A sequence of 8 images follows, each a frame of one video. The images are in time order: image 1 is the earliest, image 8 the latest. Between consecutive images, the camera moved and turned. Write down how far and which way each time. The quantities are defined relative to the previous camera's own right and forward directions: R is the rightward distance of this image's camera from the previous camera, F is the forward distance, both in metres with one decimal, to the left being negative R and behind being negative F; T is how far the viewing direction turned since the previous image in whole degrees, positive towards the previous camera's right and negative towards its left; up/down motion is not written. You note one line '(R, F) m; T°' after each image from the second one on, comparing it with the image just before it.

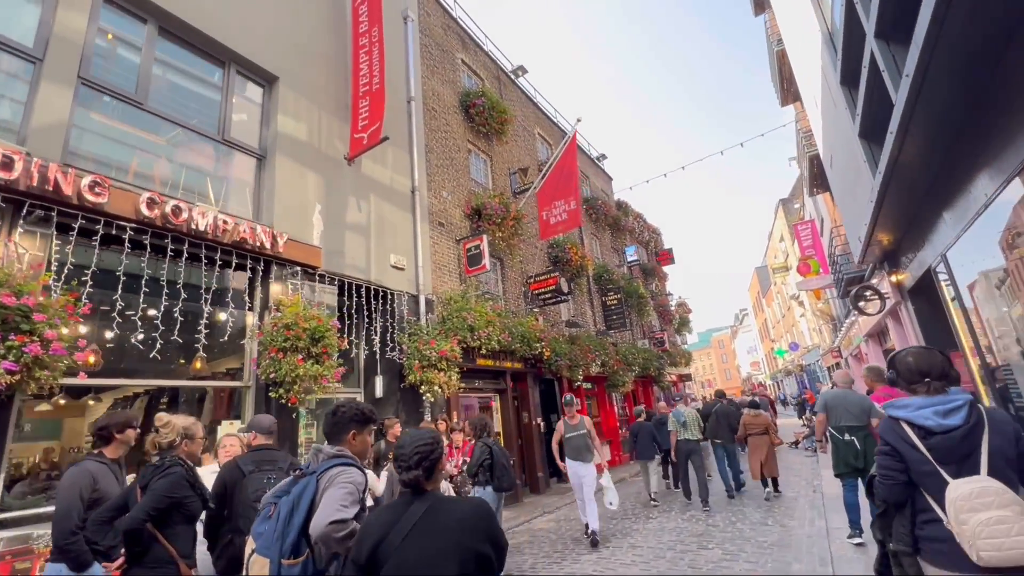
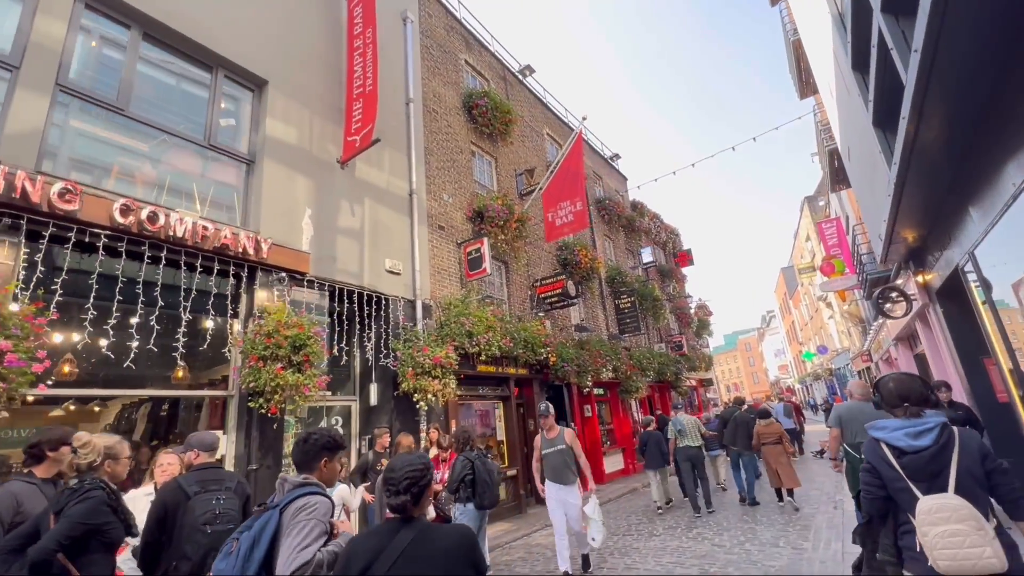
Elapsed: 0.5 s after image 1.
(+0.4, +0.3) m; -3°
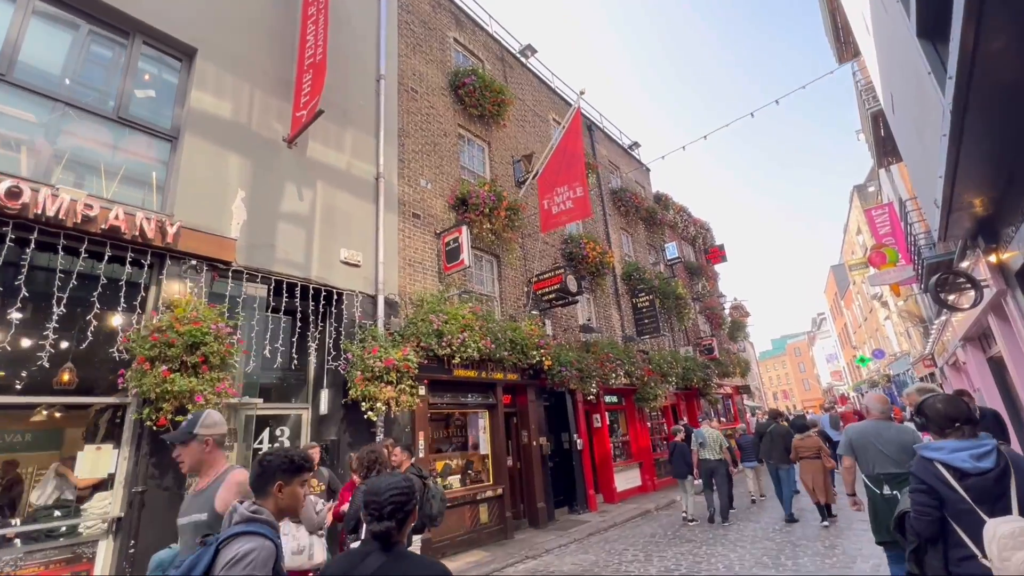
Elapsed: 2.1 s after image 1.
(+1.0, +1.2) m; -5°
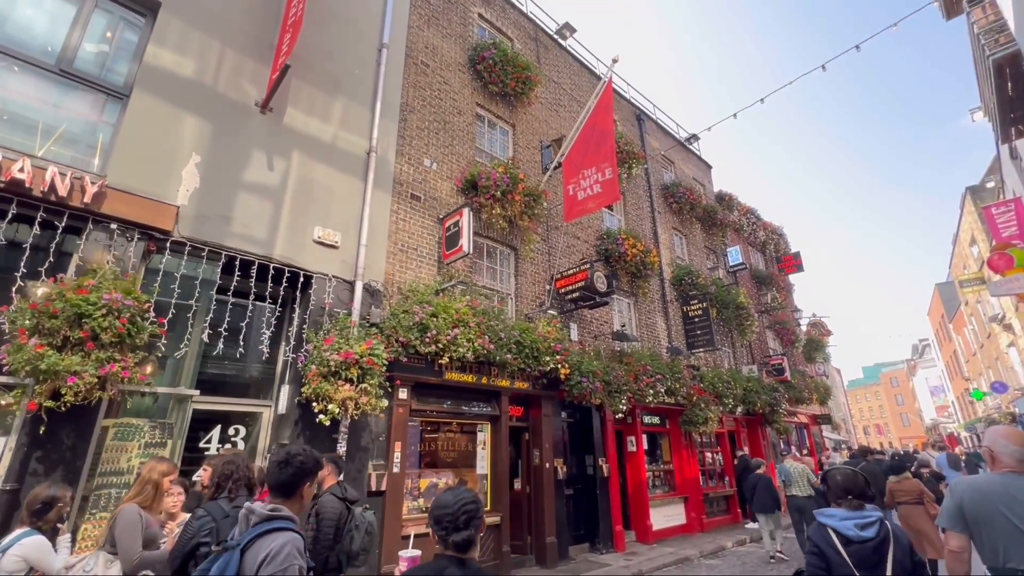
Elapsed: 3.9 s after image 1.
(+0.9, +1.3) m; -8°
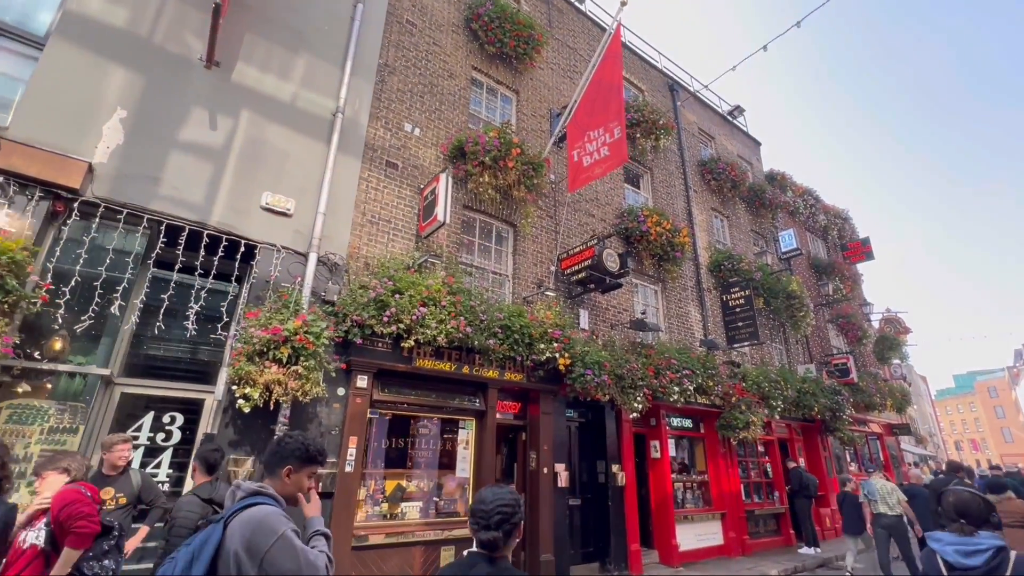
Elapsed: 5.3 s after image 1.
(+1.0, +1.1) m; -6°
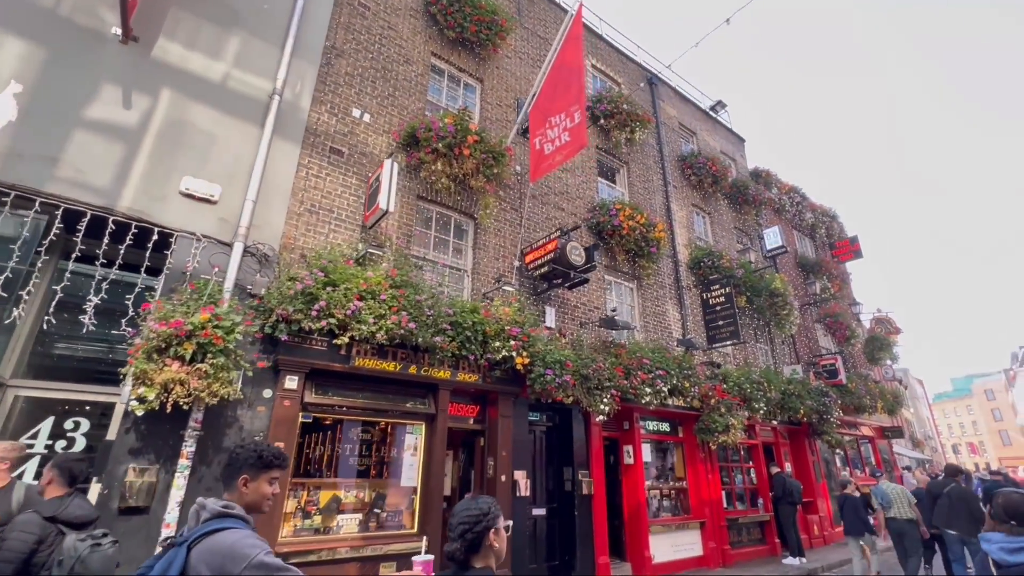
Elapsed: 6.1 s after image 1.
(+0.6, +0.5) m; 0°
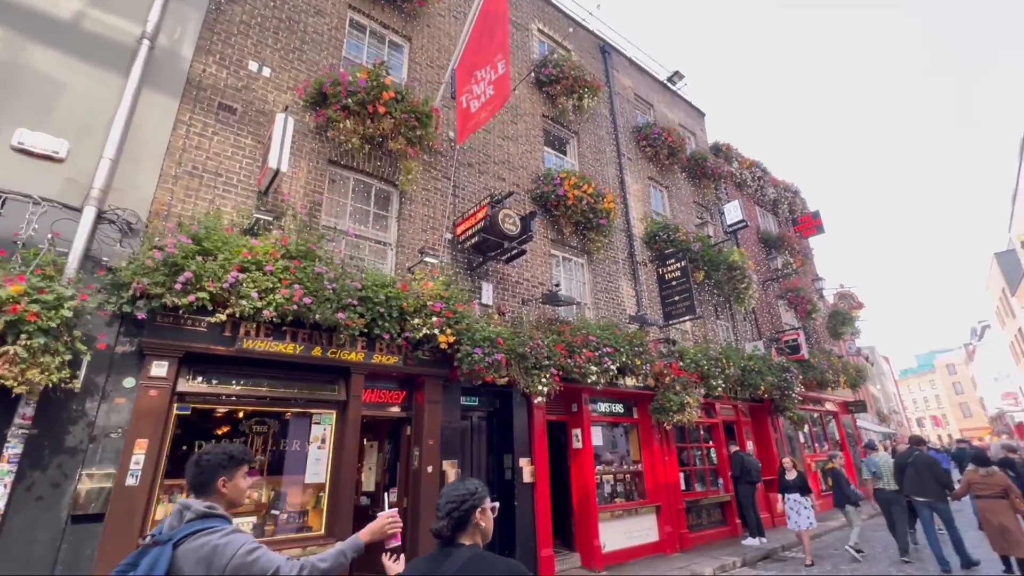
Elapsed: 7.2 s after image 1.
(+0.8, +0.6) m; +2°
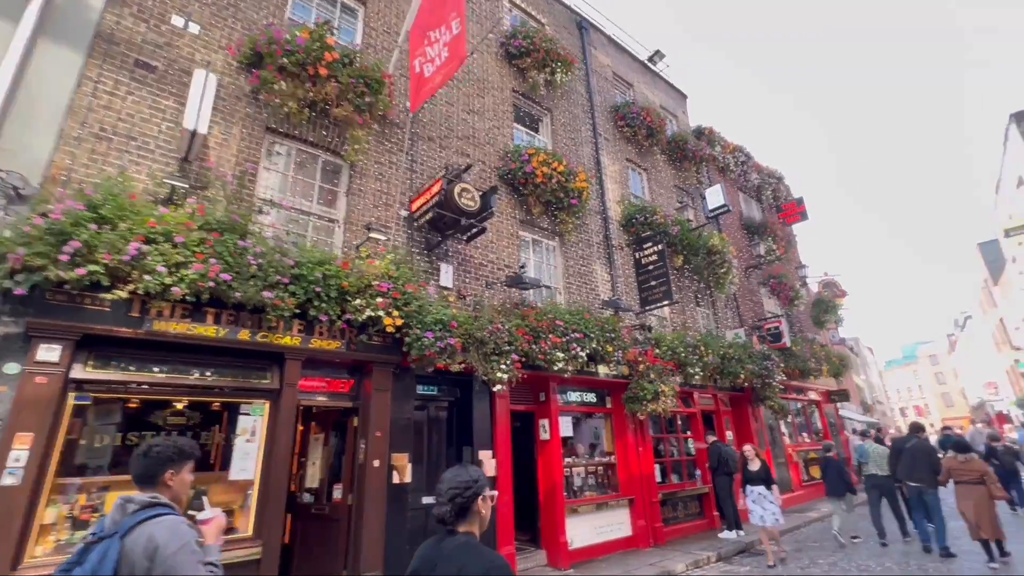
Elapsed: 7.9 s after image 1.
(+0.5, +0.5) m; +1°
